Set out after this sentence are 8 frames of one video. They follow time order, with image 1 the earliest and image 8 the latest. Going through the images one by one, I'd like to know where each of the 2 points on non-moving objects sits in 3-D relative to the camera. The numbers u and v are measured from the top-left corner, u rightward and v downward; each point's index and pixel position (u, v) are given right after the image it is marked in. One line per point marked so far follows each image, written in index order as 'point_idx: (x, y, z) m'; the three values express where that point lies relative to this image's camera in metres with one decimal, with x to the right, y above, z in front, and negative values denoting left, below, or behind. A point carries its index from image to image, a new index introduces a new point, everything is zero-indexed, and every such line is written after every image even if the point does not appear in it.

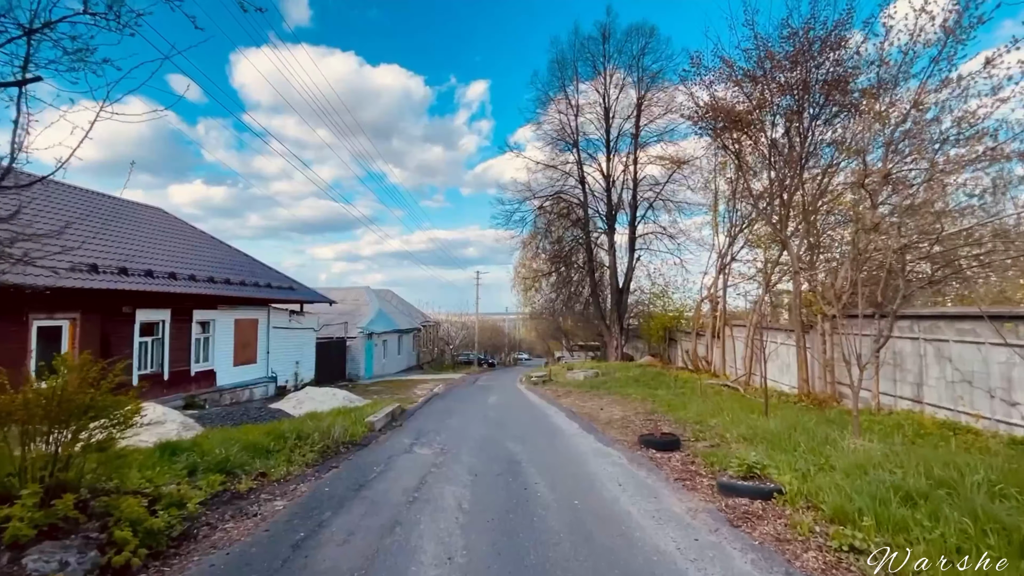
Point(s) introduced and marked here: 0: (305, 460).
0: (-2.7, -2.2, +6.1) m
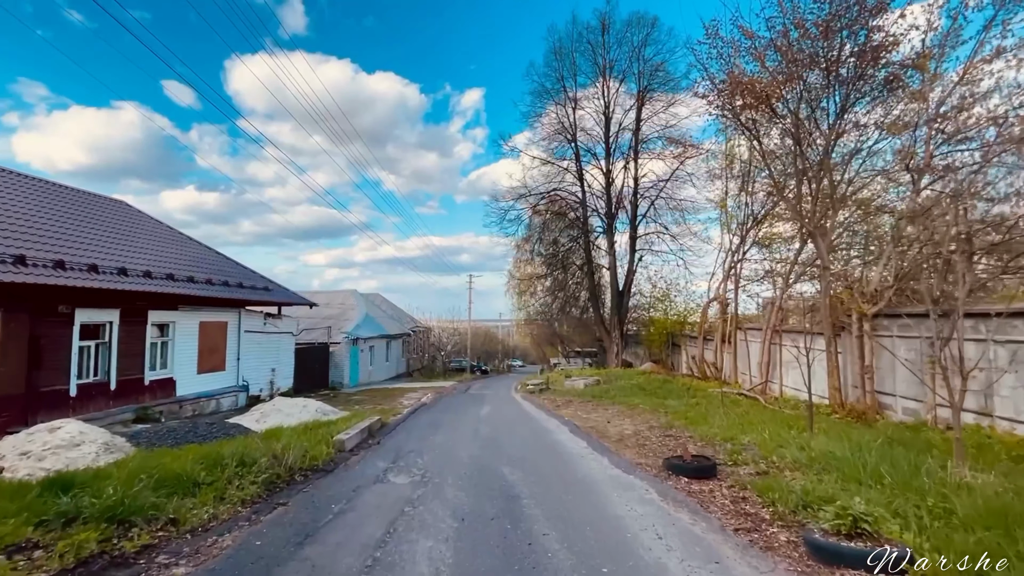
0: (-2.7, -2.0, +4.7) m
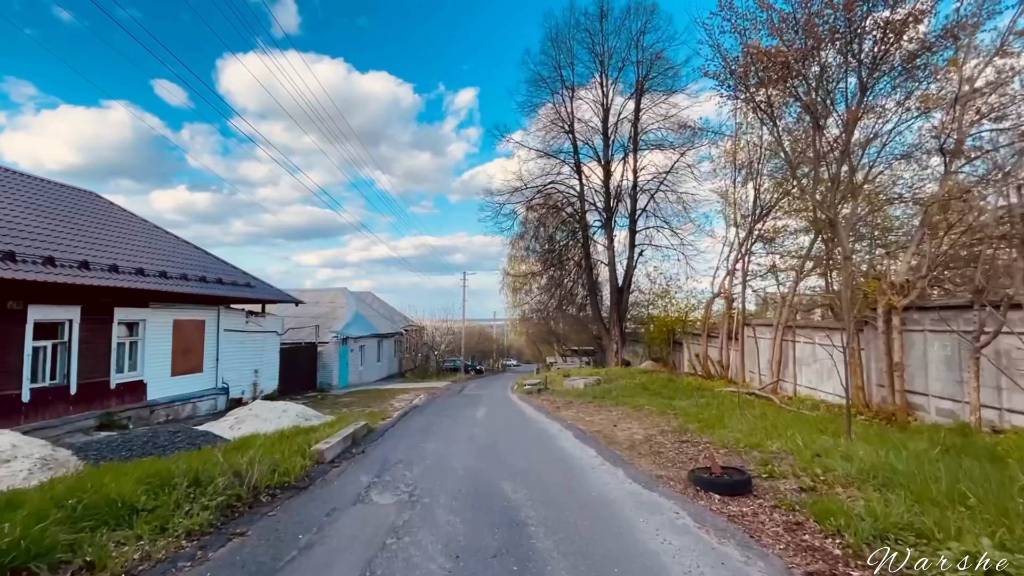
0: (-2.6, -1.9, +3.9) m
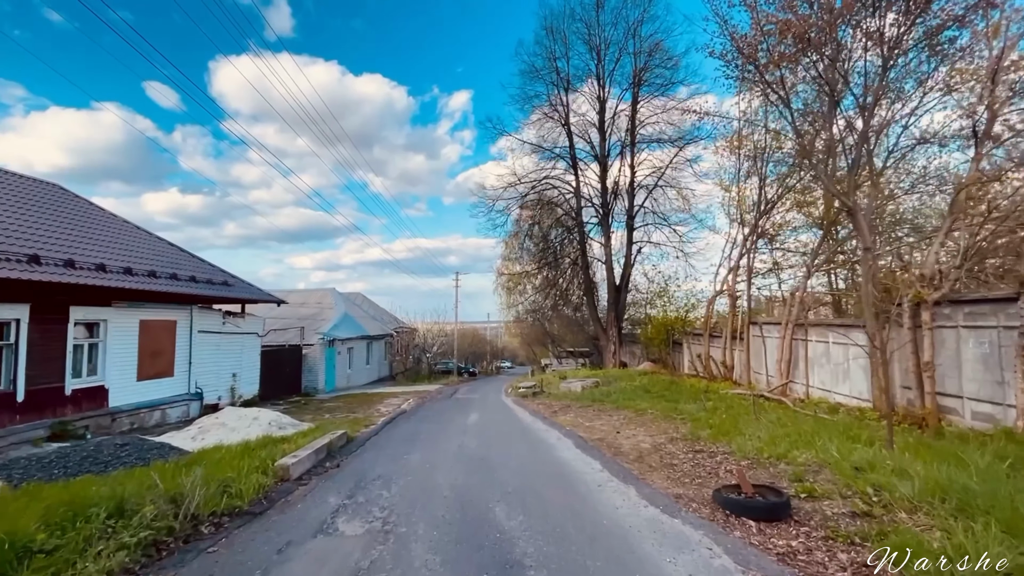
0: (-2.7, -1.8, +3.1) m
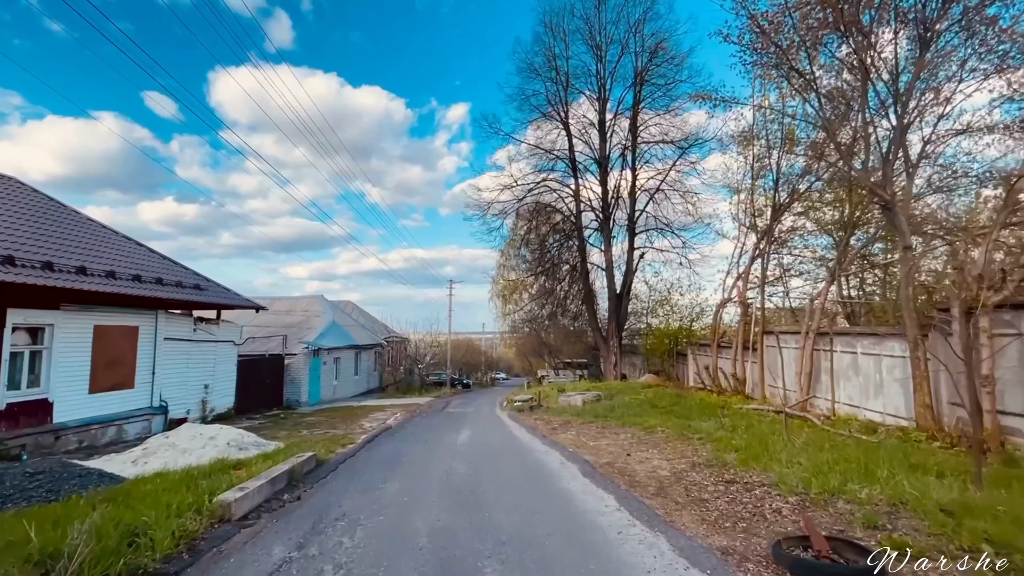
0: (-2.7, -1.7, +2.0) m
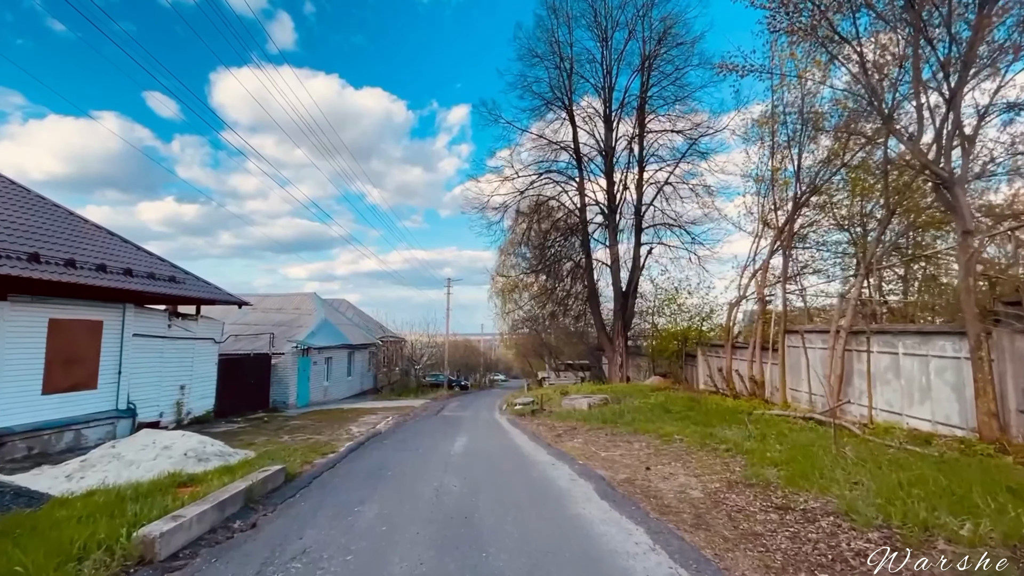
0: (-2.7, -1.5, +1.0) m
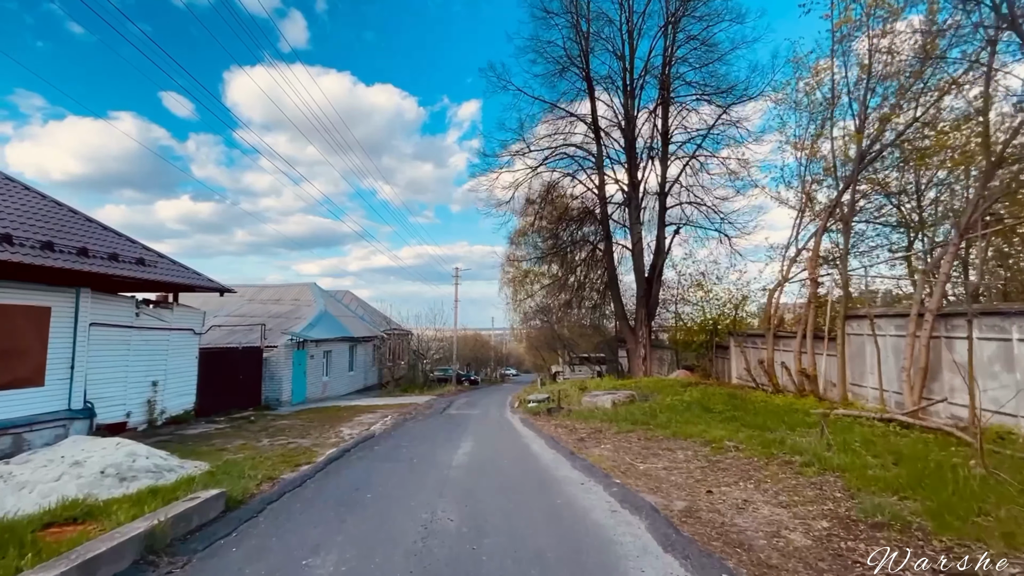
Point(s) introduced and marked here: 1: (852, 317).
0: (-2.6, -1.2, -0.6) m
1: (+7.3, -0.6, +10.3) m
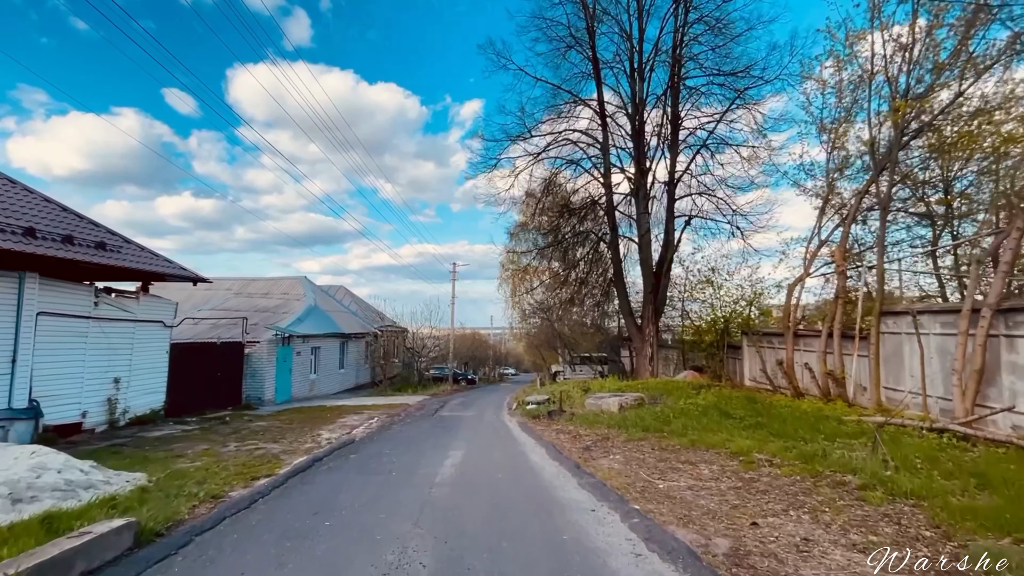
0: (-2.7, -1.0, -1.6) m
1: (+7.3, -0.5, +9.2) m
